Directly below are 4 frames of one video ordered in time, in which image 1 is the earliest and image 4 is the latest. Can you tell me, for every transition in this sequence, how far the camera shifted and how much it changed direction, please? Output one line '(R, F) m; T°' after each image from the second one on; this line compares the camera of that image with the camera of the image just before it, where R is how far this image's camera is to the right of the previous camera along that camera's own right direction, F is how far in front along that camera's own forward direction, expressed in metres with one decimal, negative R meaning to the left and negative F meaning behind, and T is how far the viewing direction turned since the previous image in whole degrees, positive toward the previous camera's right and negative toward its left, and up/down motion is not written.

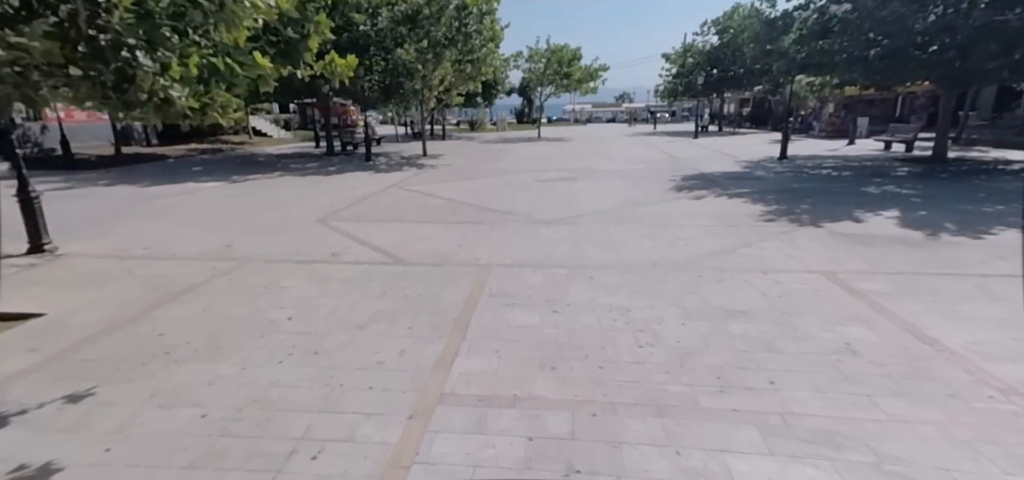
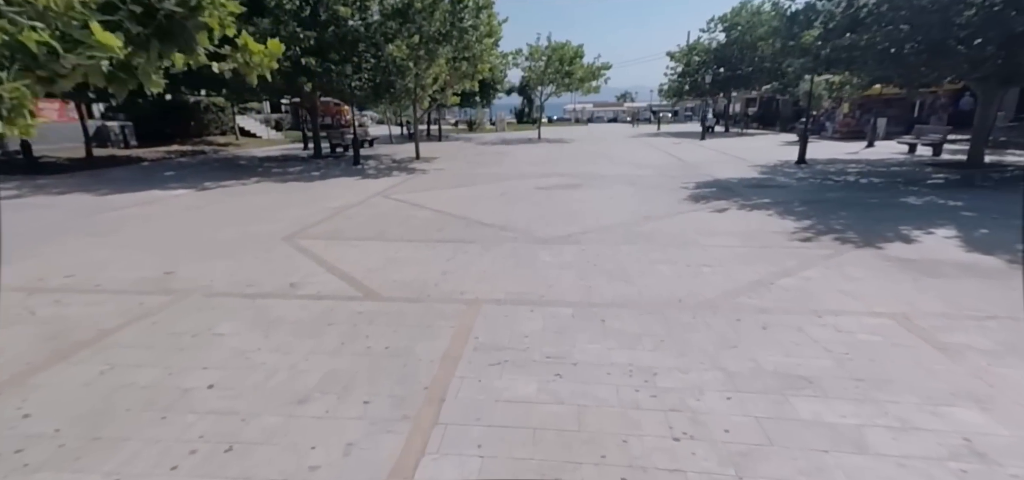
(+0.1, +1.0) m; 0°
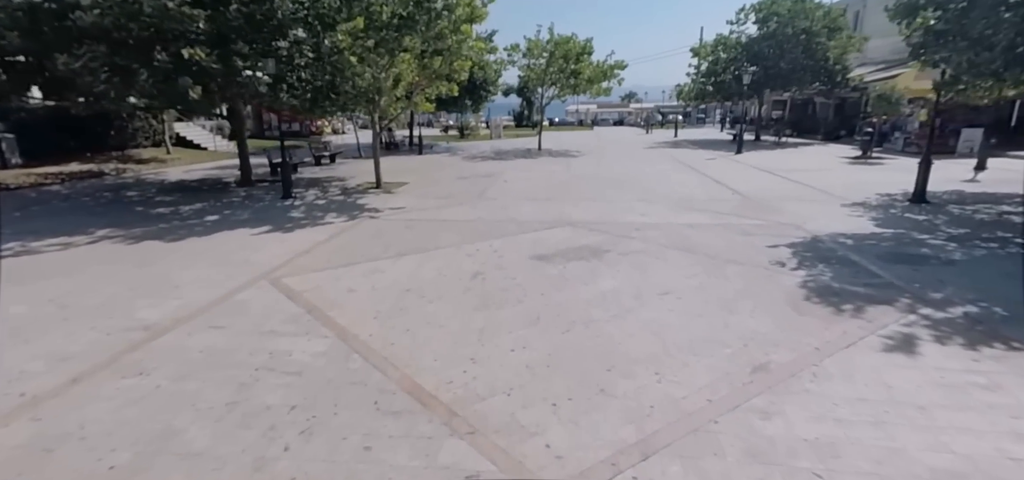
(+0.3, +4.3) m; 0°
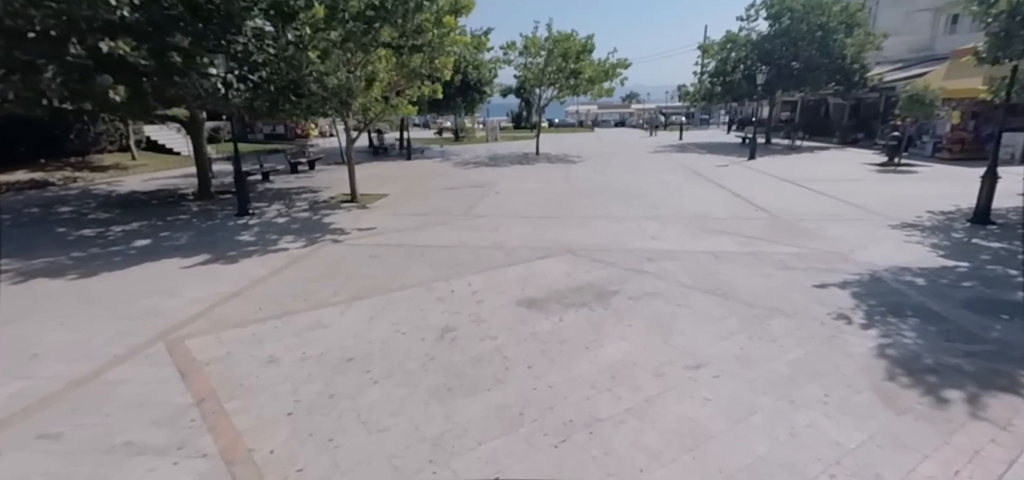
(+0.2, +1.5) m; 0°
